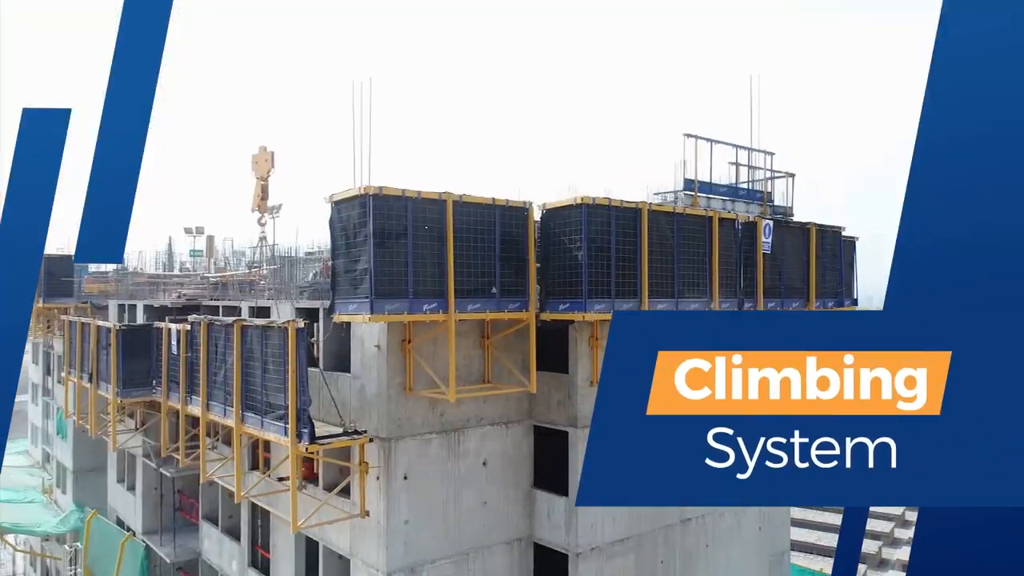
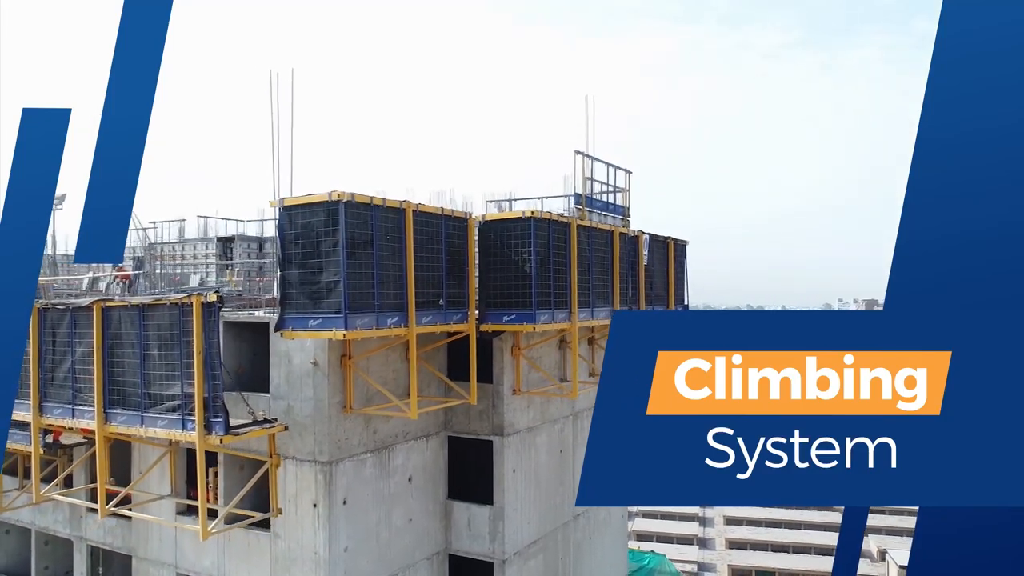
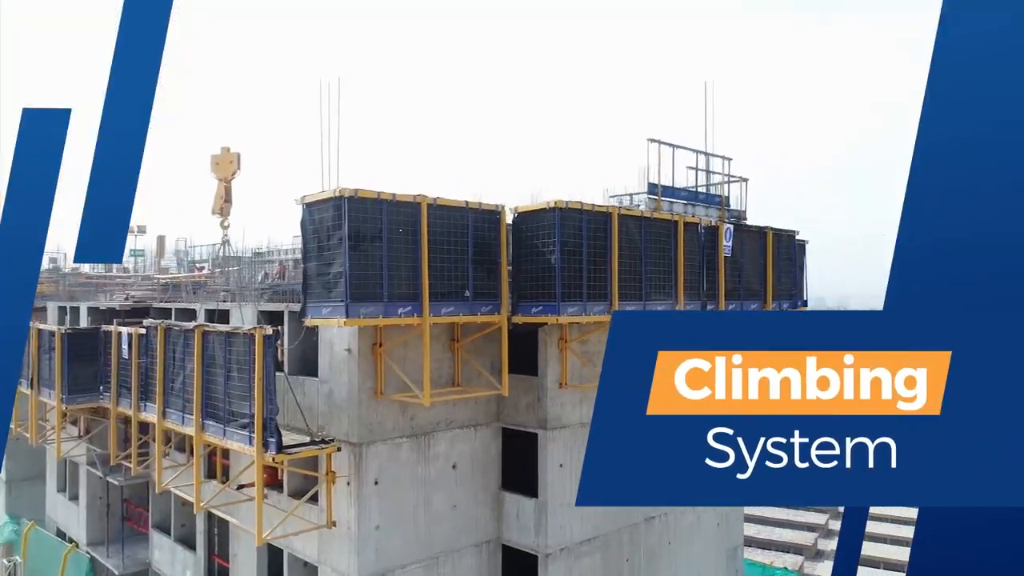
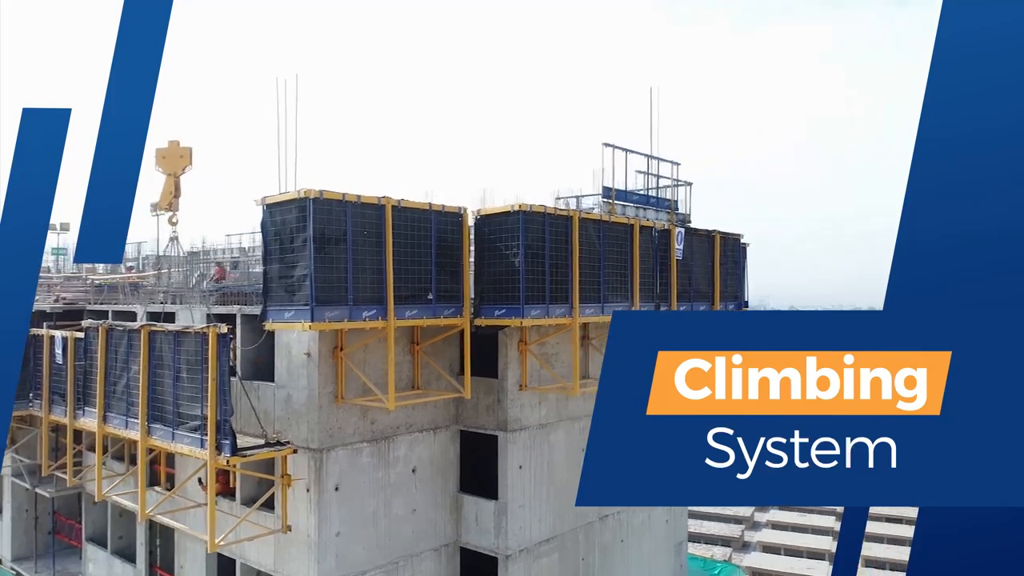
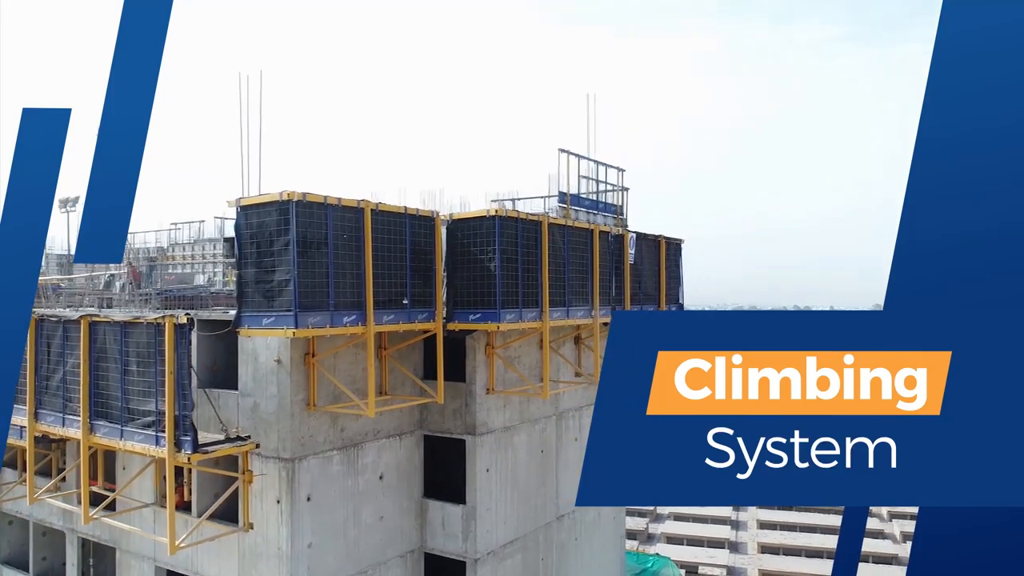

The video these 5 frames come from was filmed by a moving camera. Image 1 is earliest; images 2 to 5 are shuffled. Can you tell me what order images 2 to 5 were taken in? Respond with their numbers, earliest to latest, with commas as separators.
3, 4, 5, 2
